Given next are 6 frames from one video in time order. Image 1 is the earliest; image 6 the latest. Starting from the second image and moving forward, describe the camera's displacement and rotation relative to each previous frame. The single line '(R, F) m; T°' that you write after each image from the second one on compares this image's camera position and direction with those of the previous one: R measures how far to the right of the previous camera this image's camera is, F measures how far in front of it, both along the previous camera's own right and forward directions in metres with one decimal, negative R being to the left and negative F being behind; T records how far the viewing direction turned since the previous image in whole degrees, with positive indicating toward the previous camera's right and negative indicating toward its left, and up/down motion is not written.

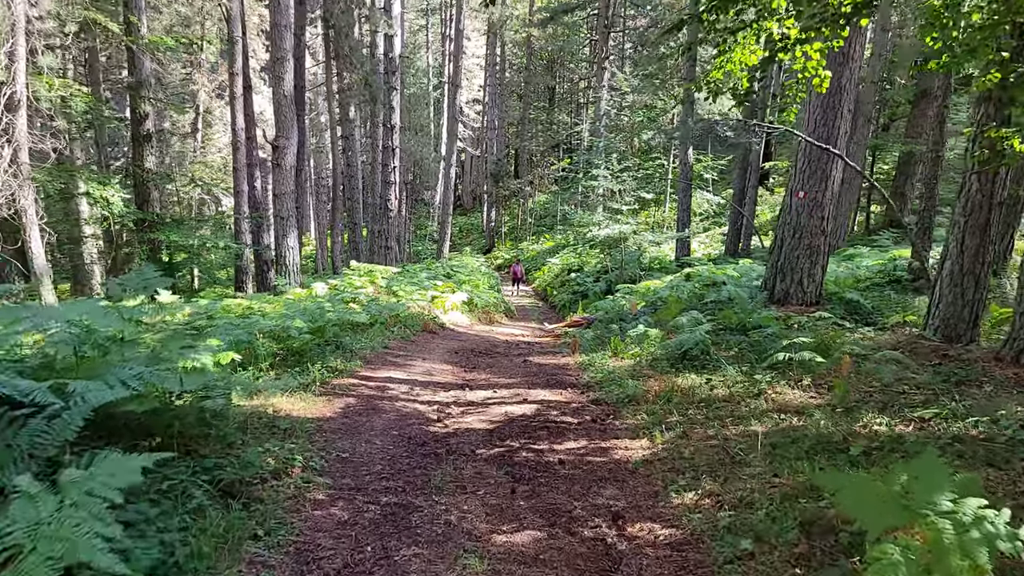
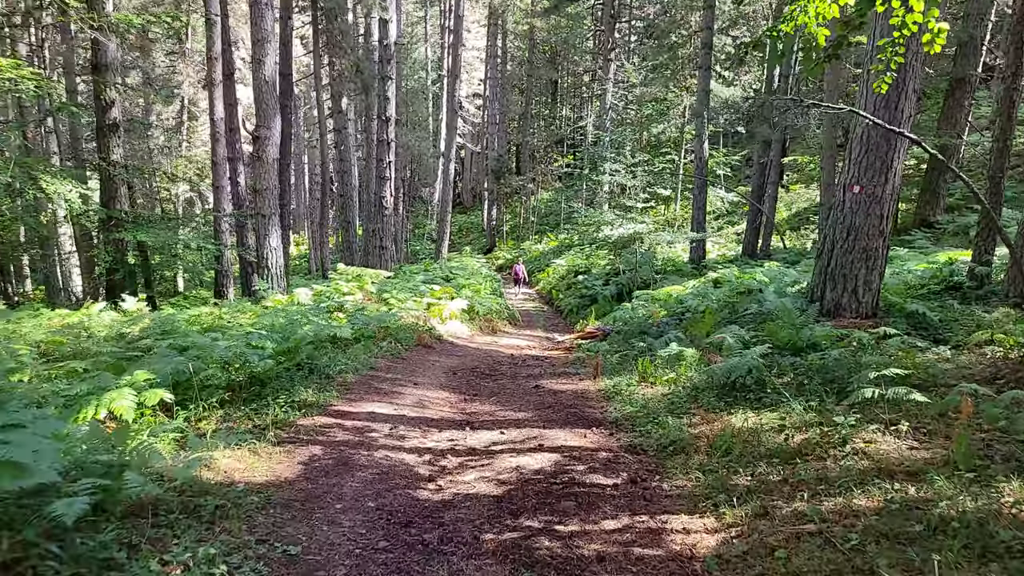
(-0.1, +1.3) m; 0°
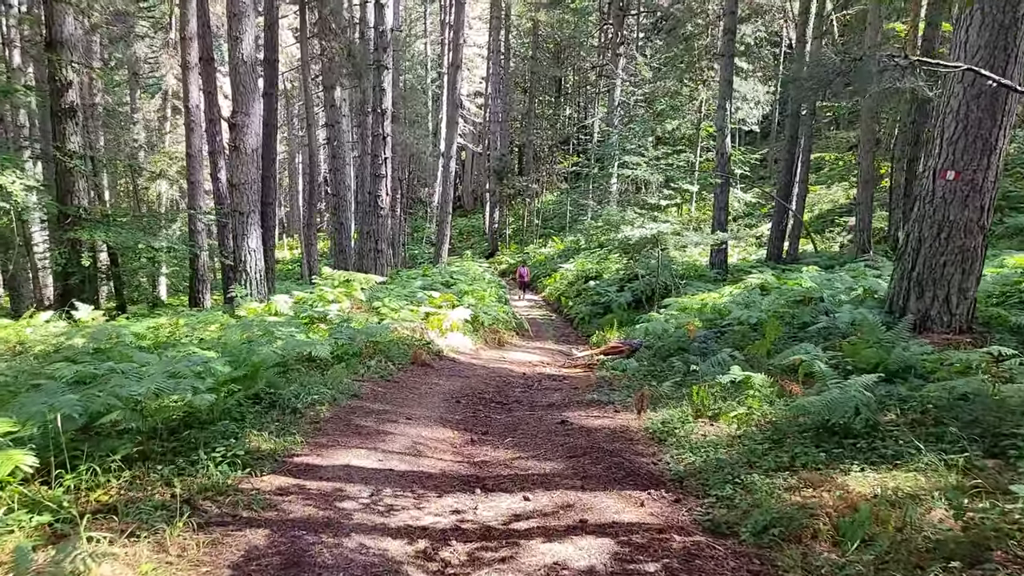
(-0.1, +1.5) m; 0°
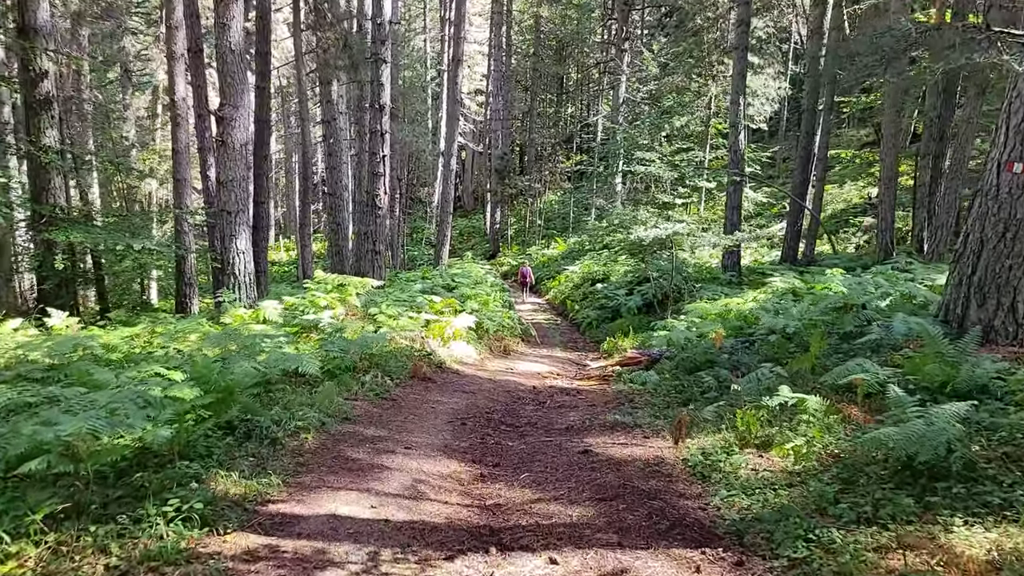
(-0.1, +0.8) m; 0°
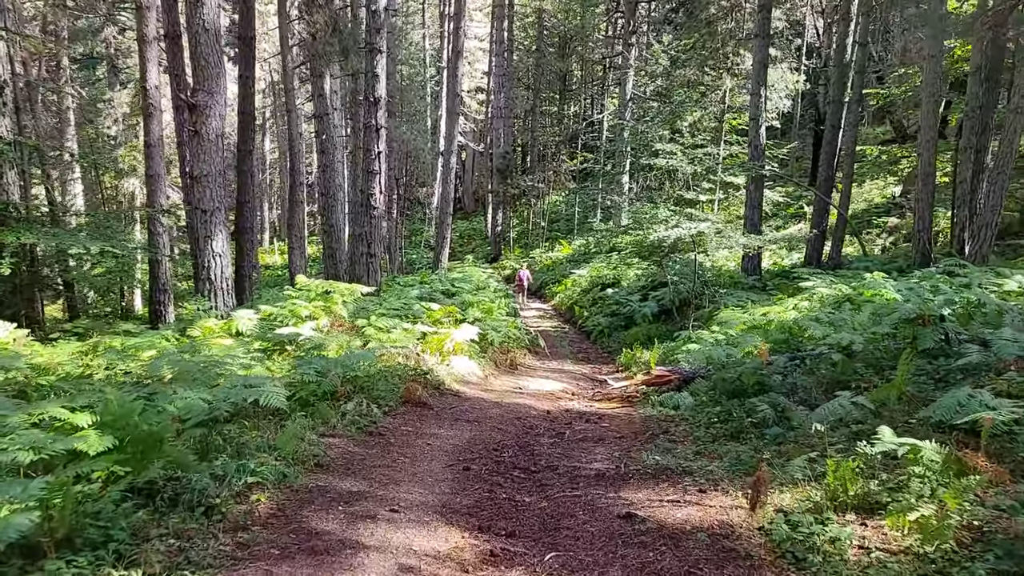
(-0.1, +1.1) m; 0°
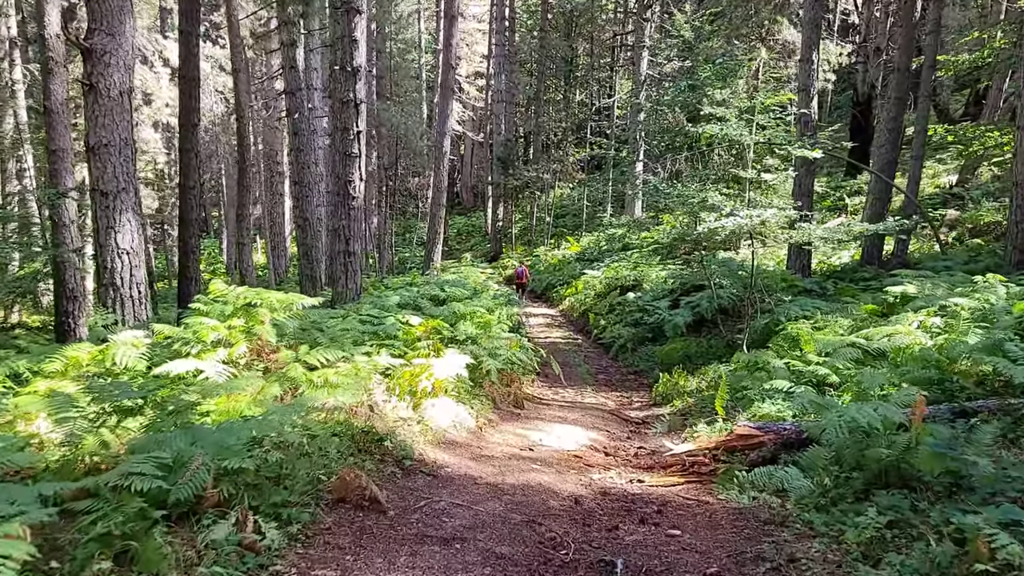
(0.0, +2.5) m; 0°
